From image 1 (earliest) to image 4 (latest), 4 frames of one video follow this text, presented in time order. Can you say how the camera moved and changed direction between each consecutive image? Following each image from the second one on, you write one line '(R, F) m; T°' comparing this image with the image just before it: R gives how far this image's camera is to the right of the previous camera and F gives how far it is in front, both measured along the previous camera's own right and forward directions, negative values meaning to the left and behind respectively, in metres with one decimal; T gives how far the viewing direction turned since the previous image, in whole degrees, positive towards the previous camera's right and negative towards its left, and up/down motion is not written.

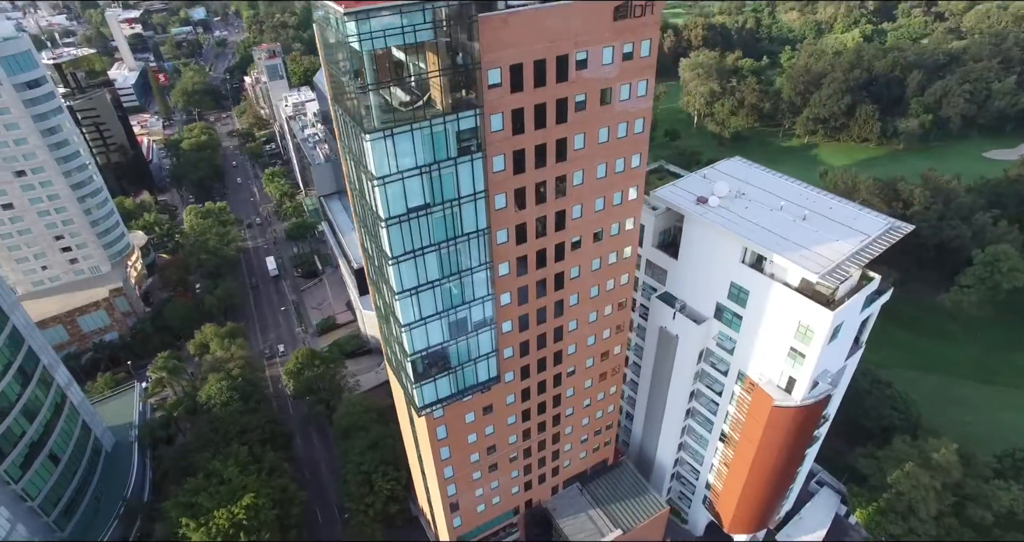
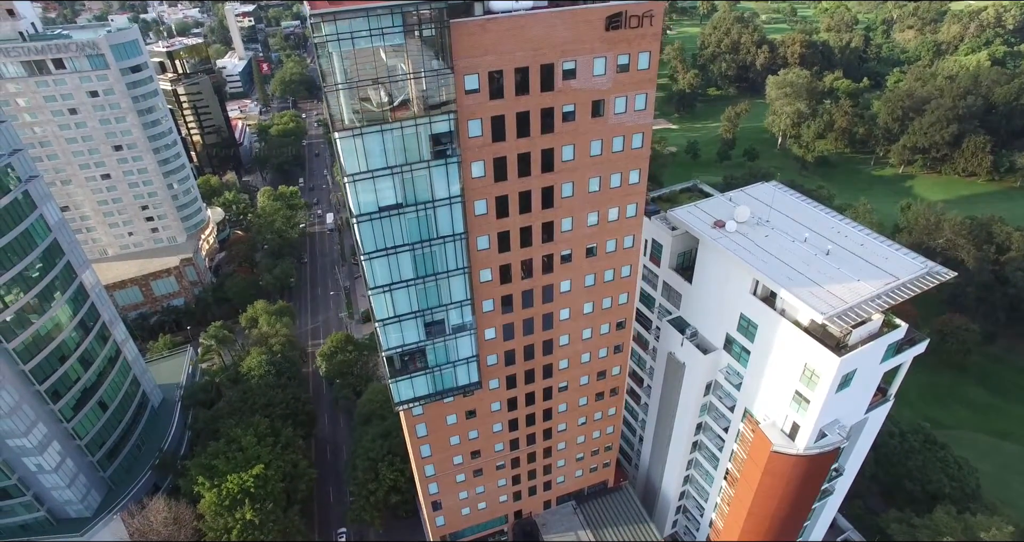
(+5.7, +0.7) m; -8°
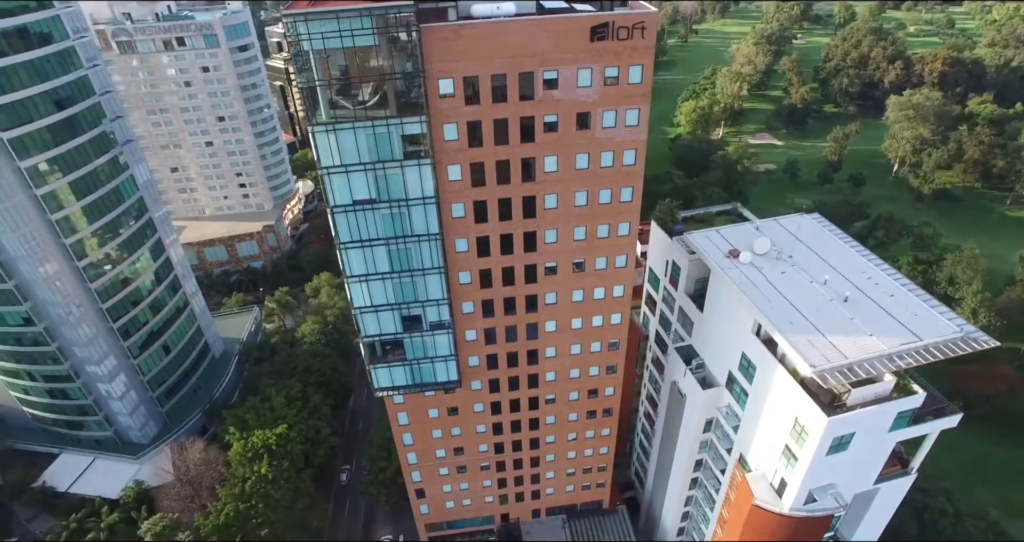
(+6.9, +0.8) m; -10°
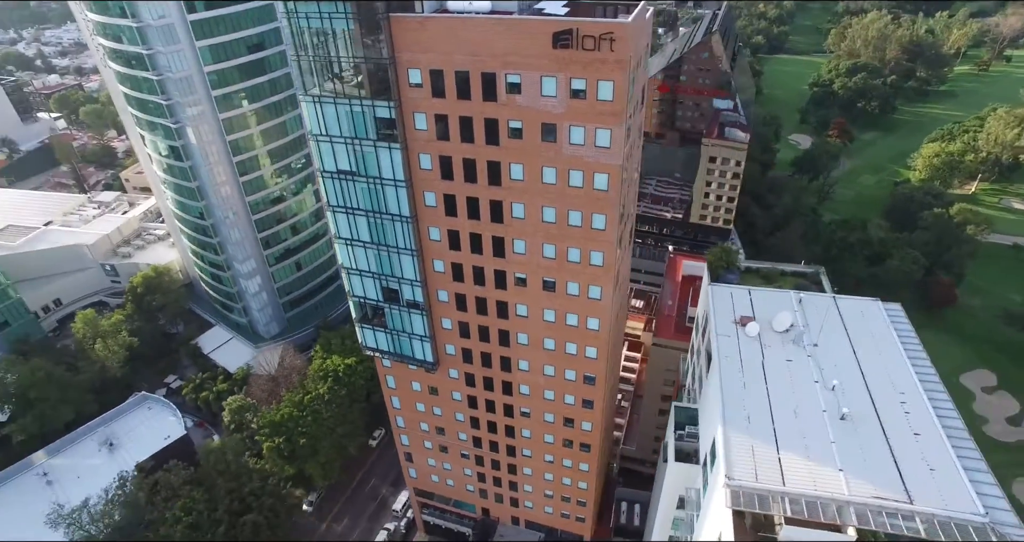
(+13.1, +3.3) m; -20°
